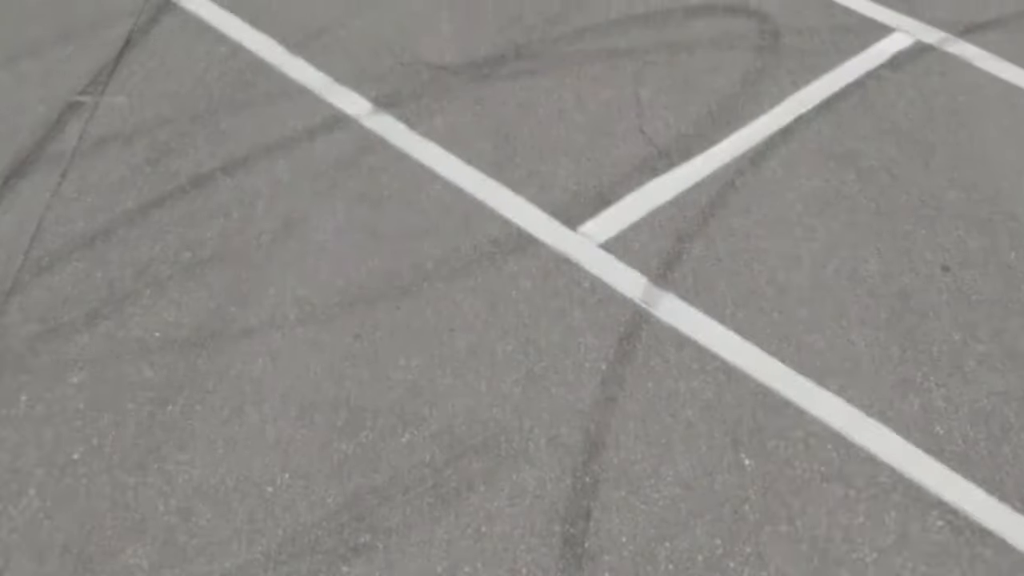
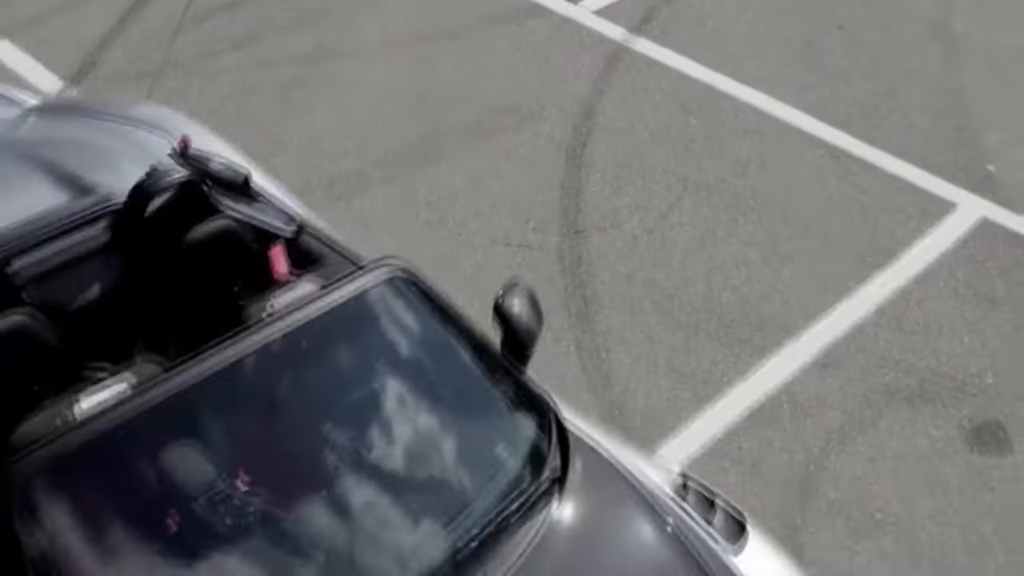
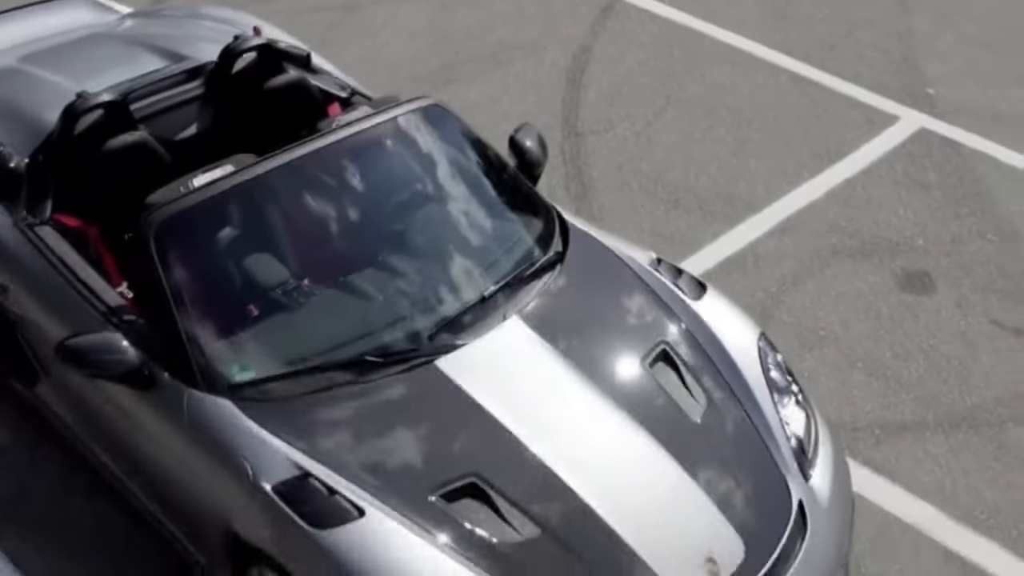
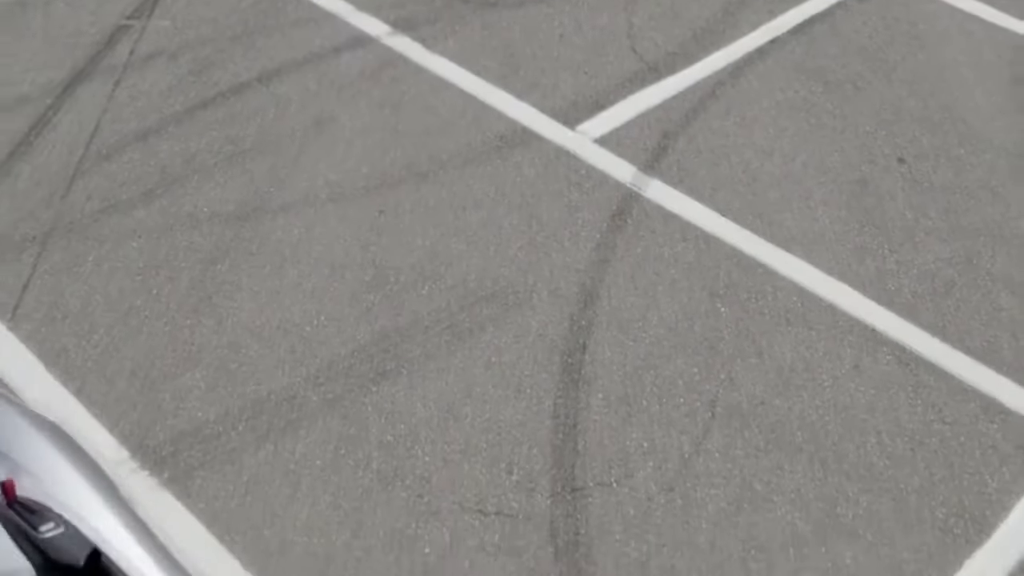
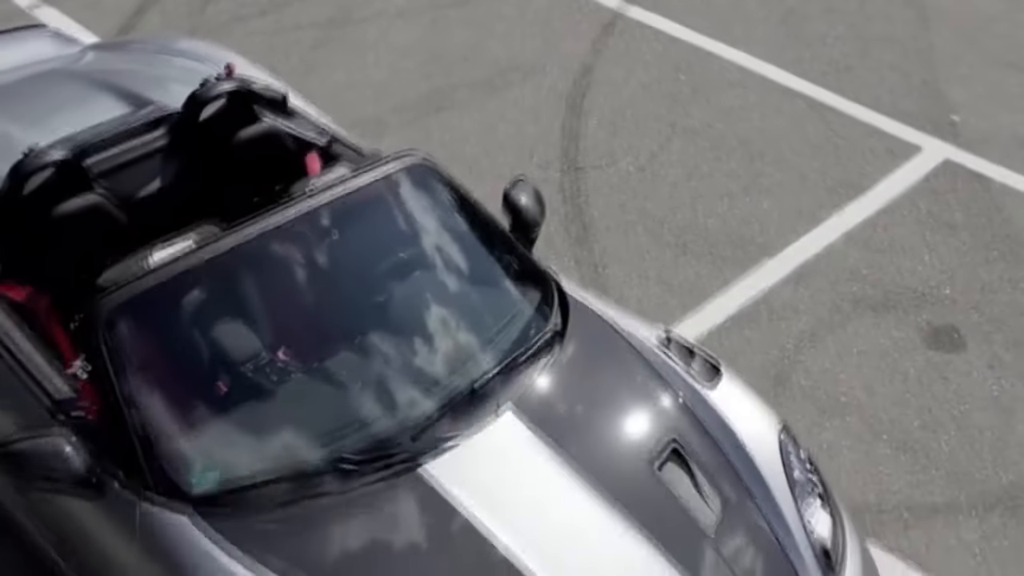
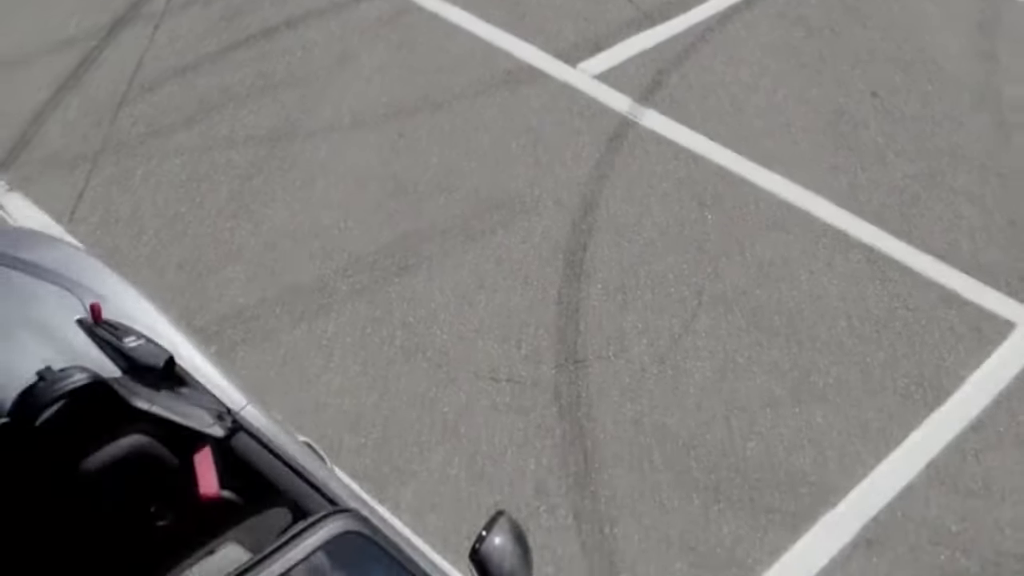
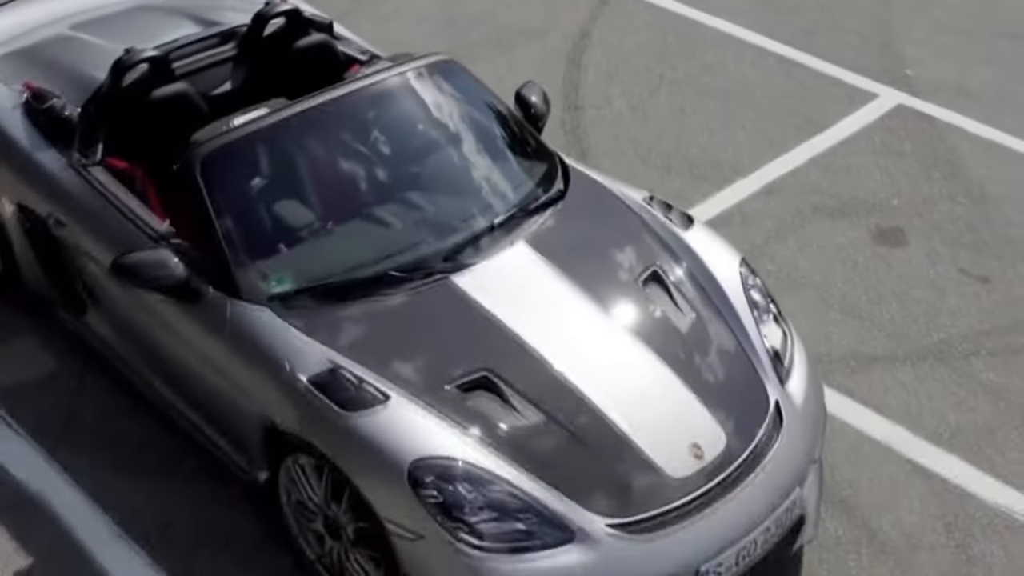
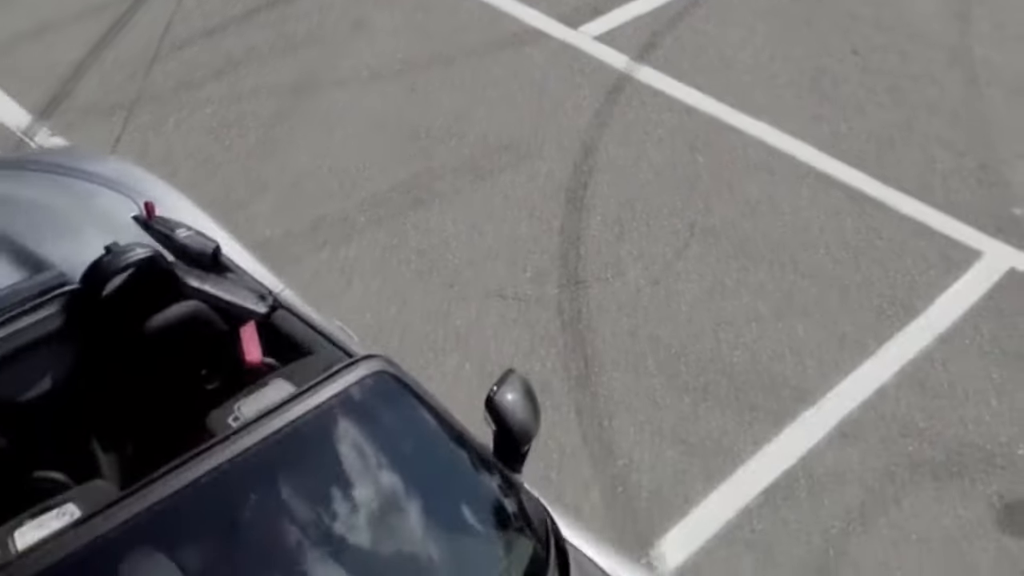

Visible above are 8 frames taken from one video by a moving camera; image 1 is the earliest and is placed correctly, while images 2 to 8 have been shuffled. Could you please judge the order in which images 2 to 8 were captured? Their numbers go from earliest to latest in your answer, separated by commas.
4, 6, 8, 2, 5, 3, 7
